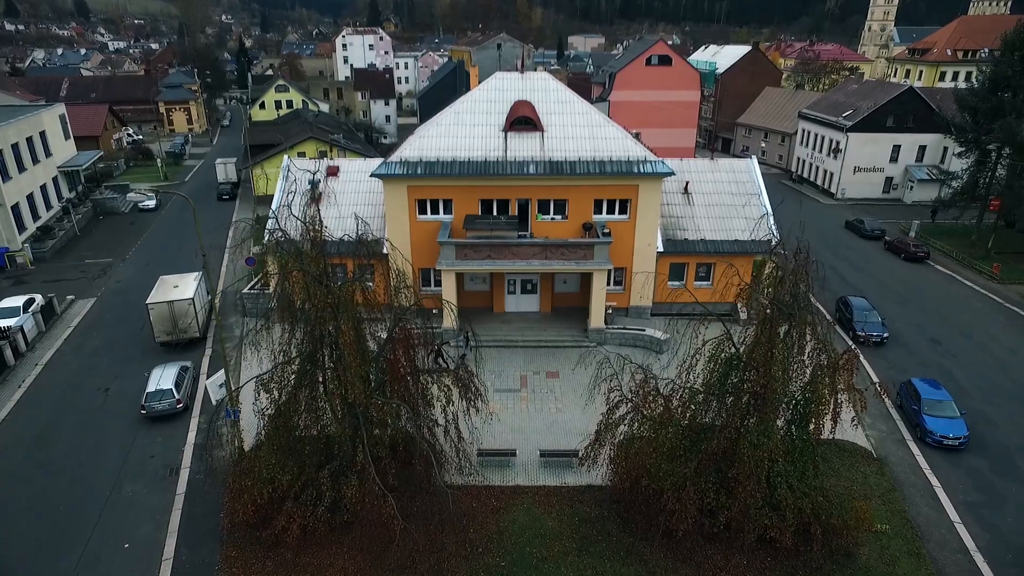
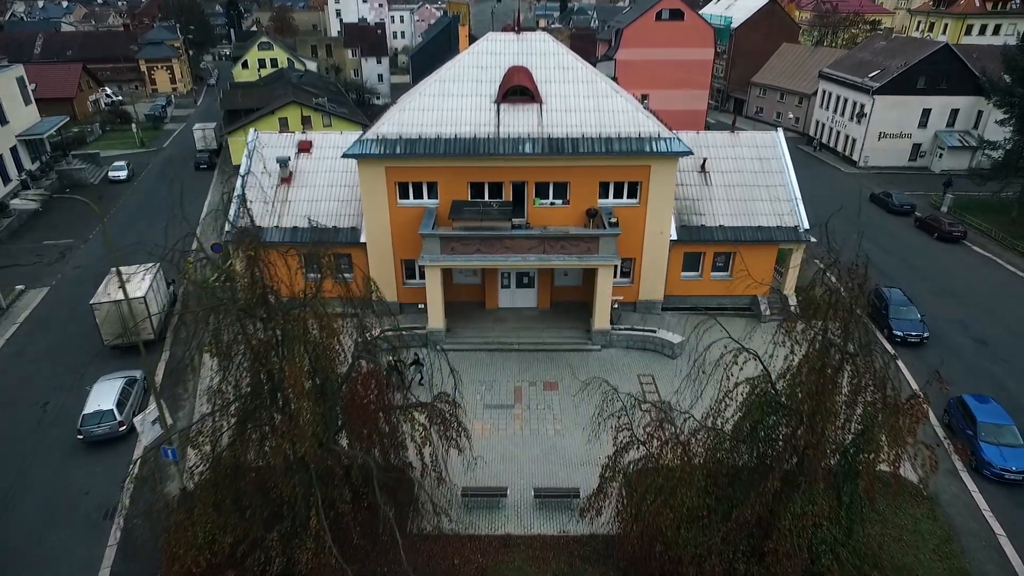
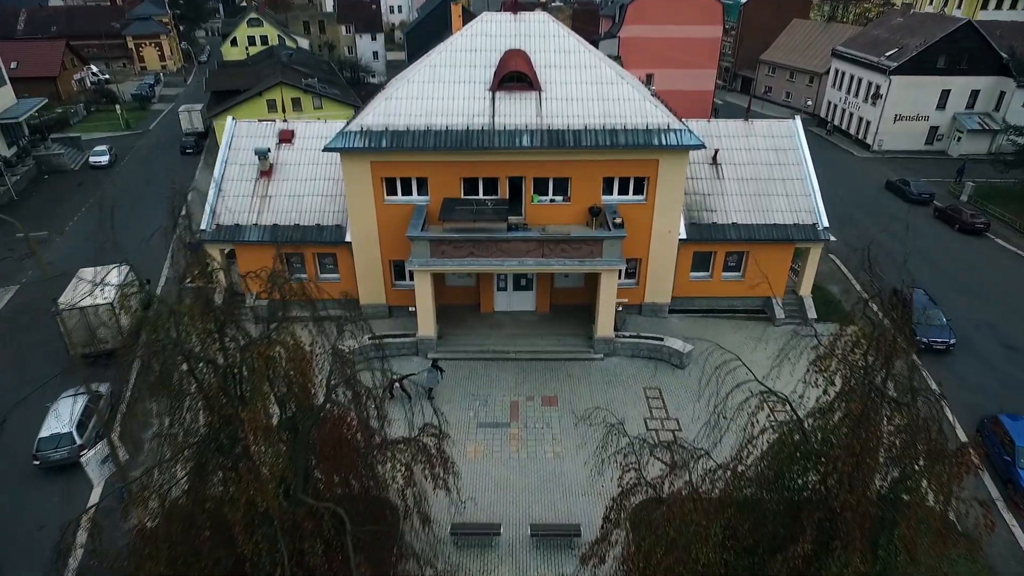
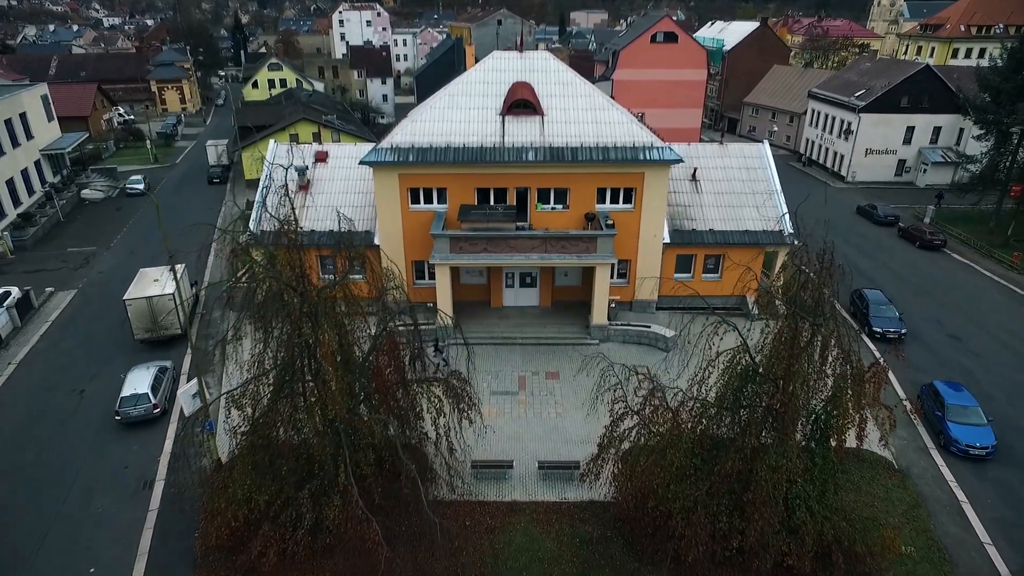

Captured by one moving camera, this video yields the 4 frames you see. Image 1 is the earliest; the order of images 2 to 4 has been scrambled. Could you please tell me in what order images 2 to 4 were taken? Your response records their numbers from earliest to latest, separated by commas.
4, 2, 3
